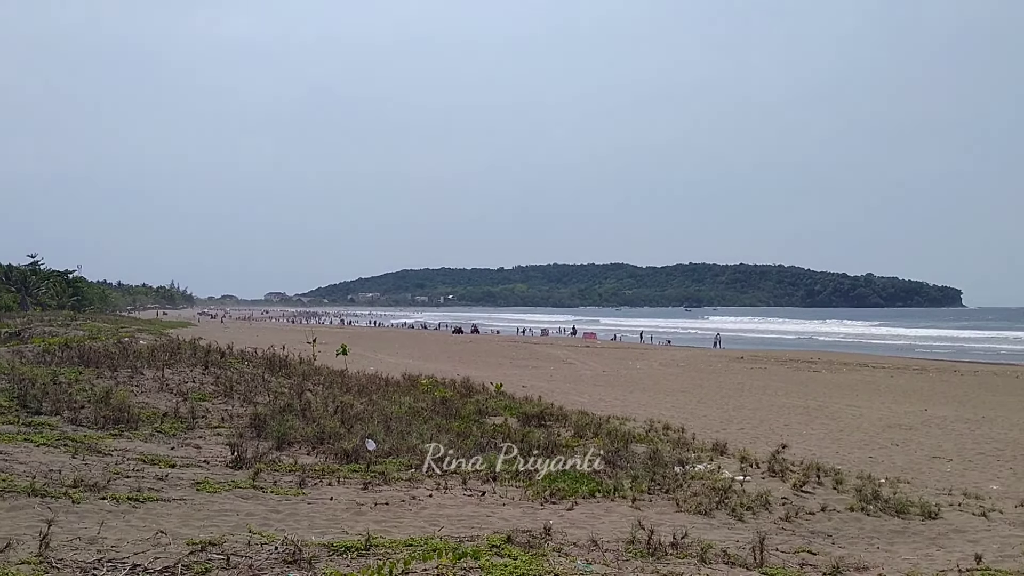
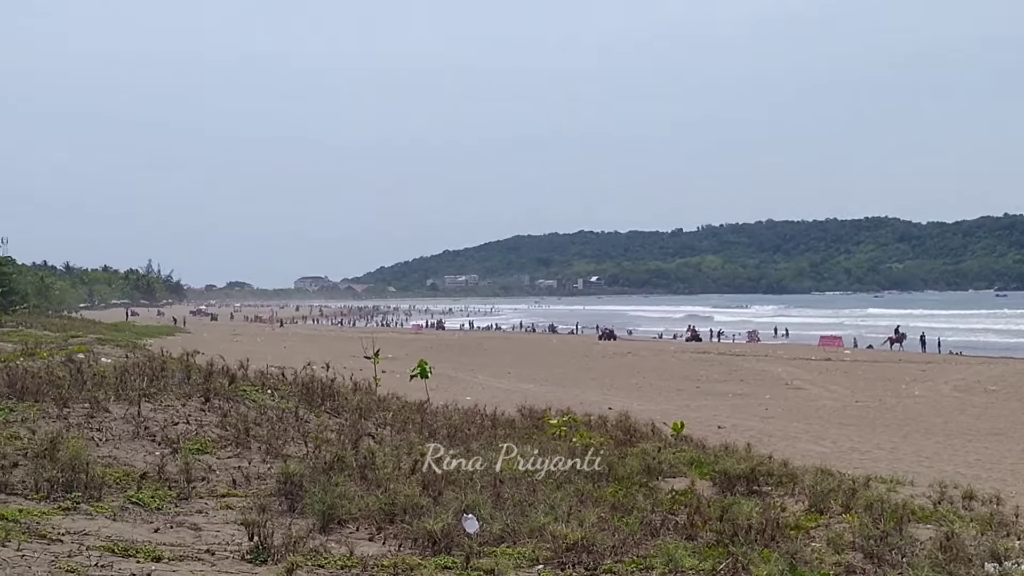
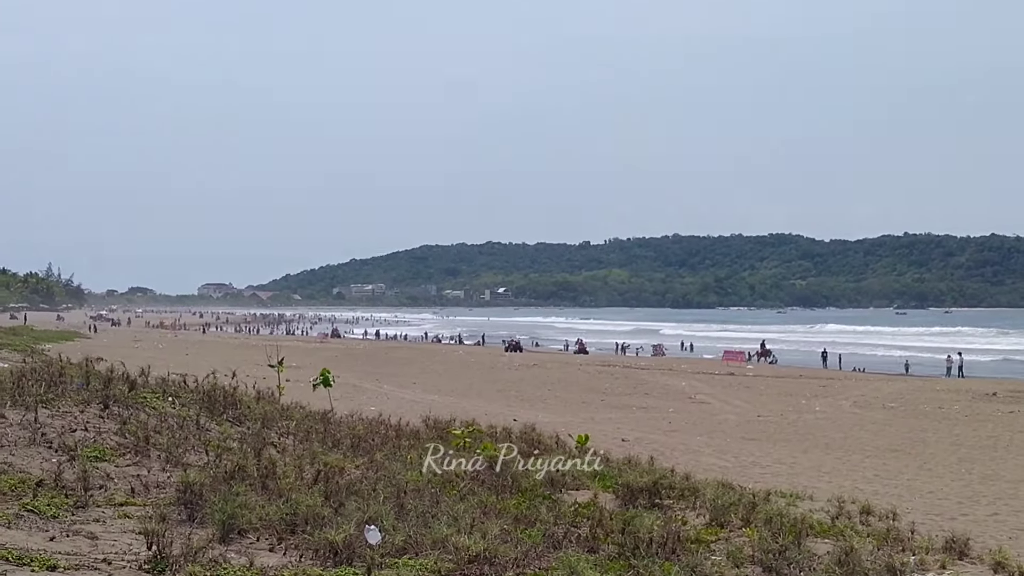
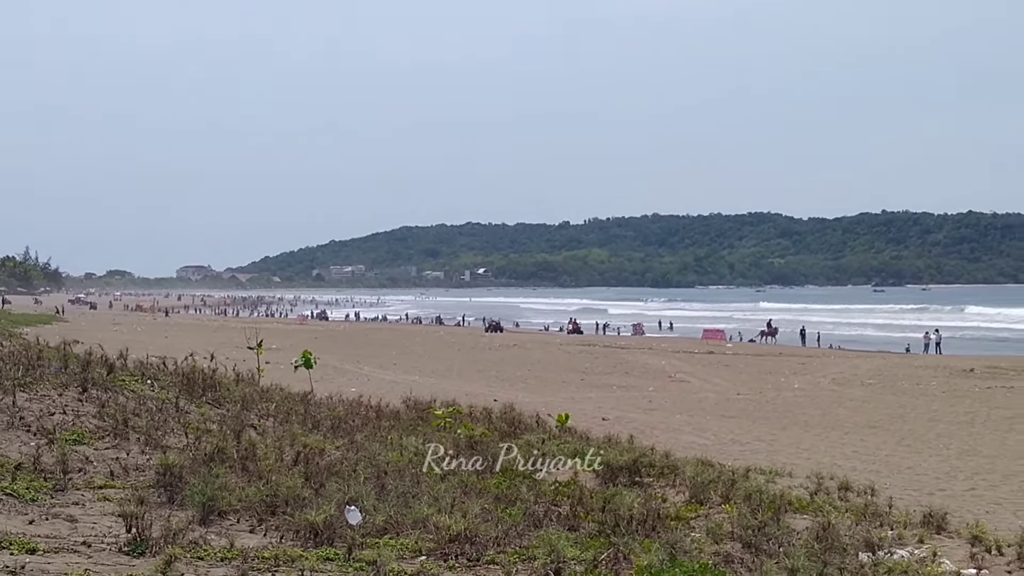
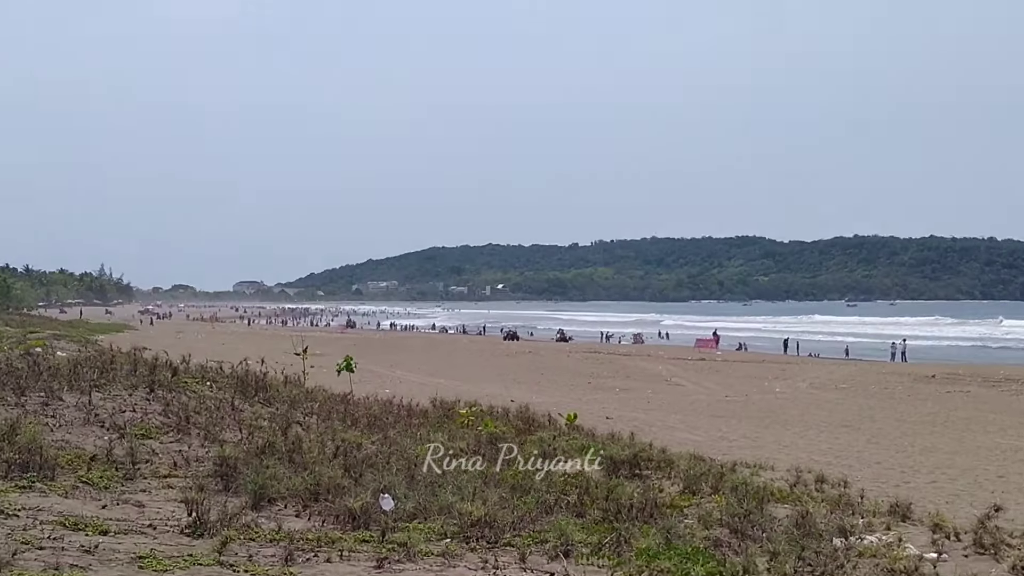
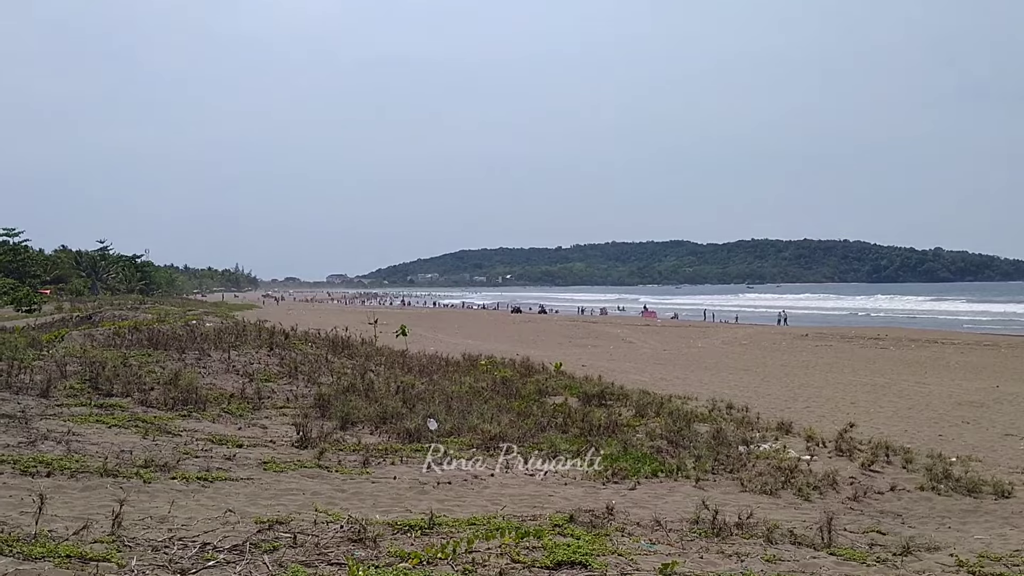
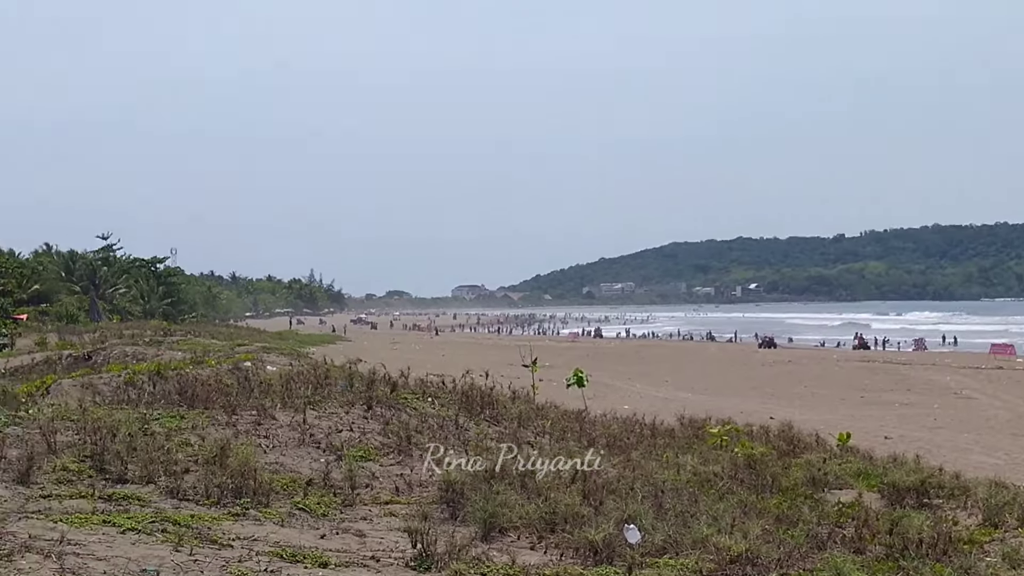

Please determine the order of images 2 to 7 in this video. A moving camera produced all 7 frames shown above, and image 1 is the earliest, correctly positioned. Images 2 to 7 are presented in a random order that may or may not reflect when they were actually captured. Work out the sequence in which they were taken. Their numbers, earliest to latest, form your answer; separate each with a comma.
6, 5, 3, 4, 2, 7
